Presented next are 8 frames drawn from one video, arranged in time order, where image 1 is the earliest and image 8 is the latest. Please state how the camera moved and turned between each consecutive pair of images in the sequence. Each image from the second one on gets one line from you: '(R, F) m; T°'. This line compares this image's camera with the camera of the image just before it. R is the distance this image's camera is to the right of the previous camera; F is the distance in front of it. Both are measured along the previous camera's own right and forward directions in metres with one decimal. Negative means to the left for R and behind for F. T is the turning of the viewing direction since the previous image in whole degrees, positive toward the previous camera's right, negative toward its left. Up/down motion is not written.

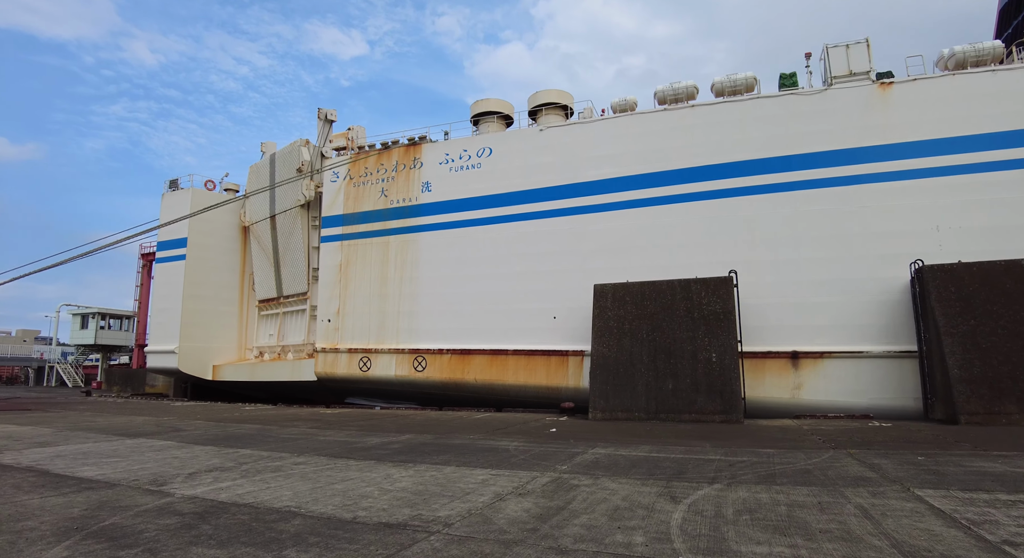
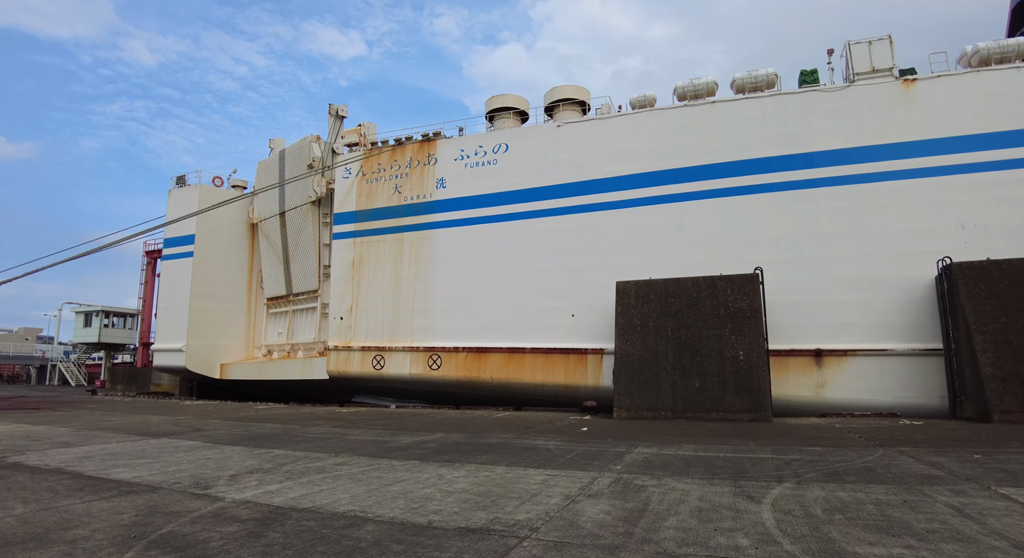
(-0.4, +0.2) m; 0°
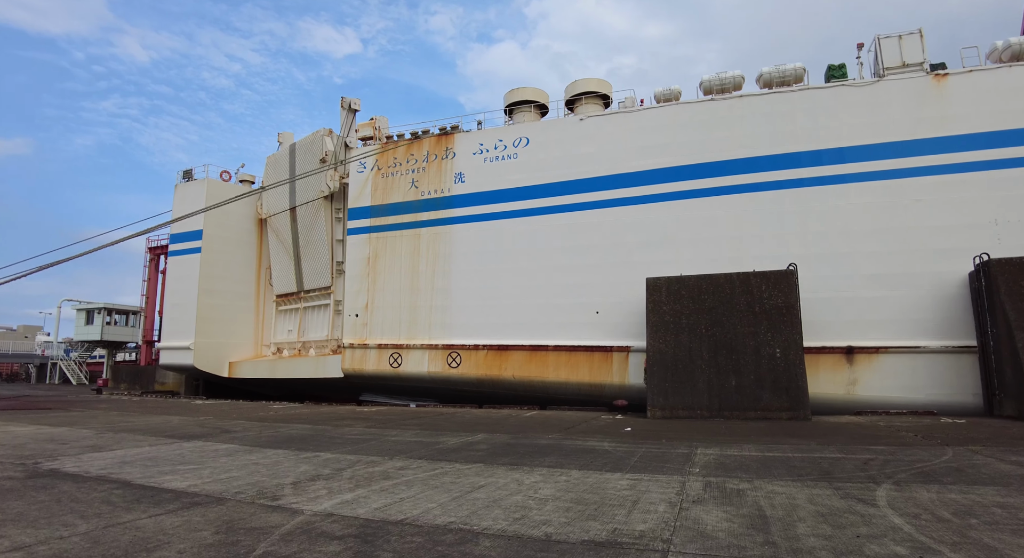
(-0.6, +0.2) m; +1°
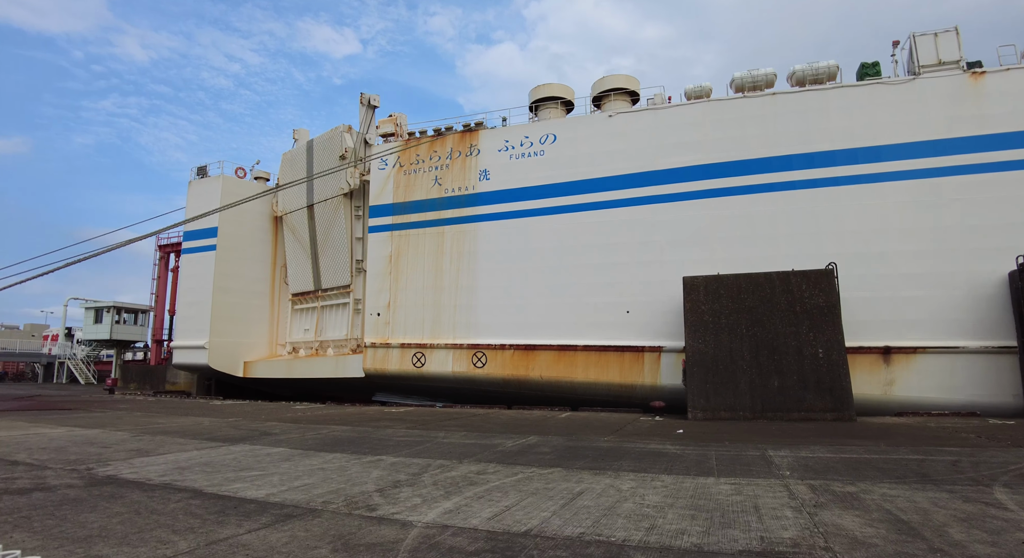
(-0.6, +0.2) m; 0°
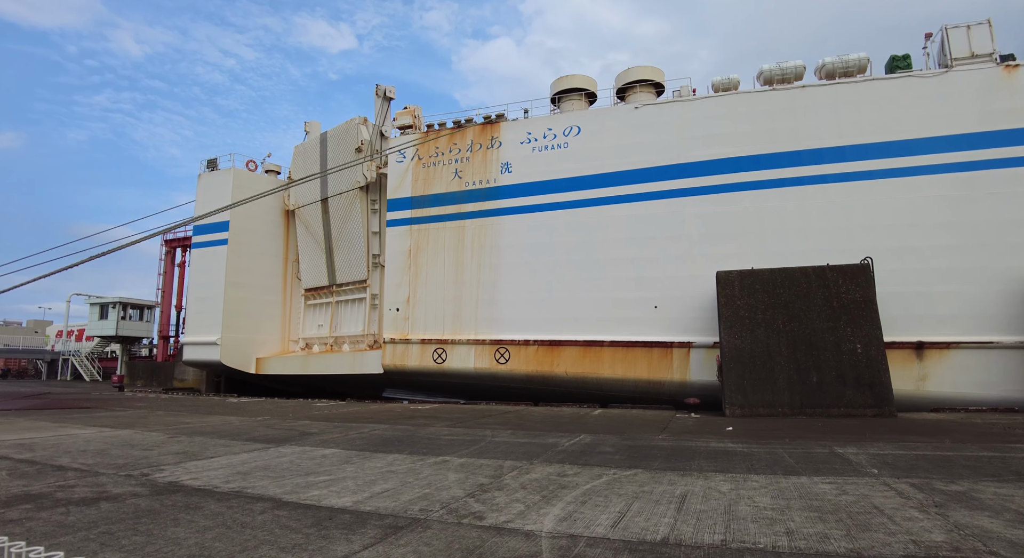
(-0.6, +0.2) m; 0°
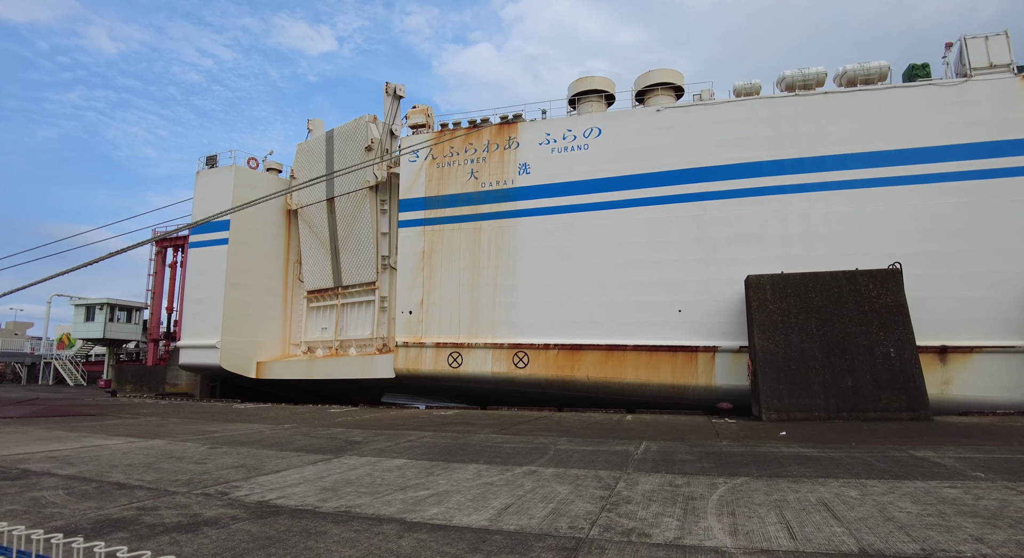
(-0.8, +0.2) m; +2°
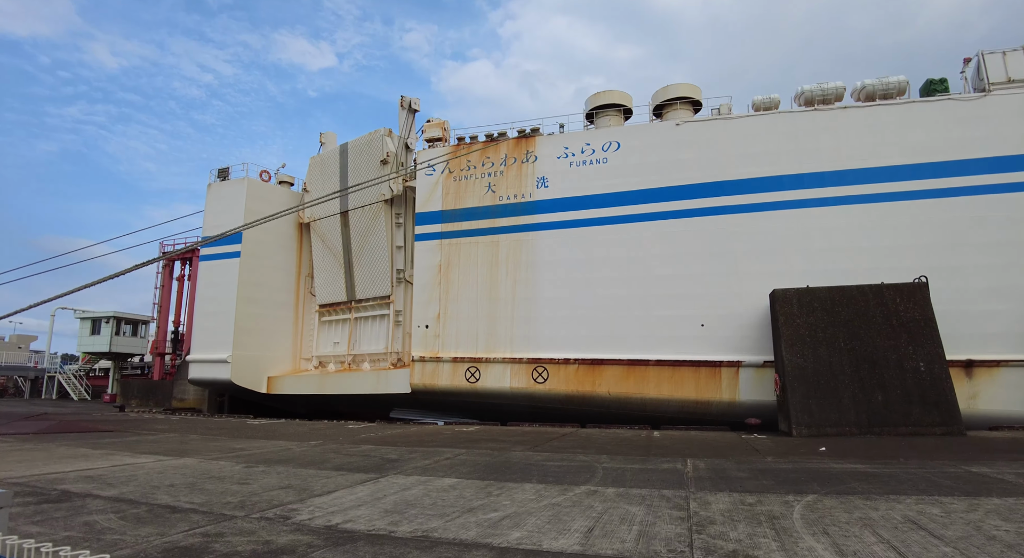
(-0.4, +0.1) m; 0°
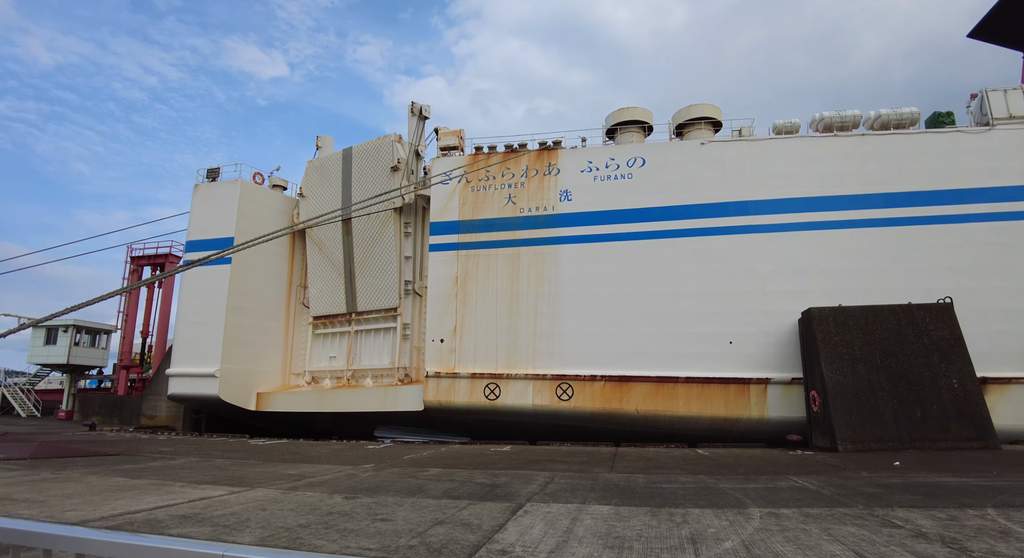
(-1.5, +0.4) m; +5°
